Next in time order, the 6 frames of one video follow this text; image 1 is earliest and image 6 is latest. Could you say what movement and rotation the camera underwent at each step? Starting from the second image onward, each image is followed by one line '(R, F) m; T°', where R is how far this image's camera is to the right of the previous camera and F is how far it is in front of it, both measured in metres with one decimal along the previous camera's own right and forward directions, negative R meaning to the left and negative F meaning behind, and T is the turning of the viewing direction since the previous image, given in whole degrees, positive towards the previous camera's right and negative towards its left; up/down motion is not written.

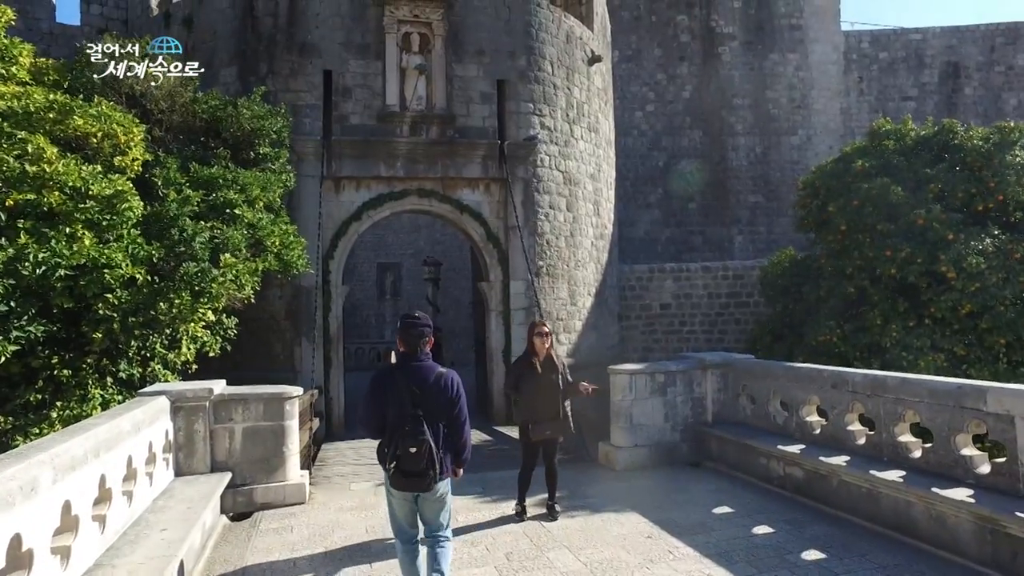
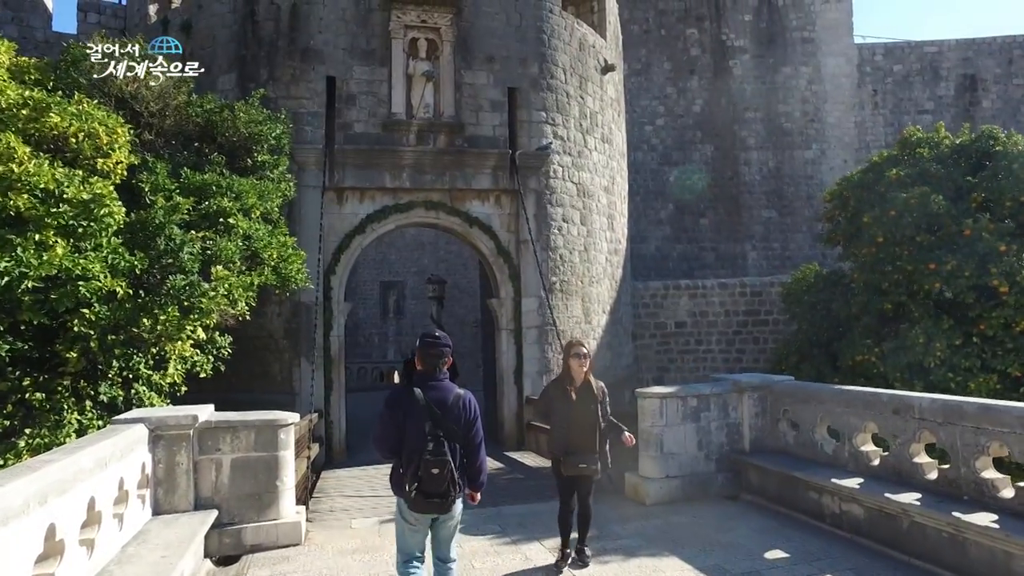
(-0.1, +0.5) m; 0°
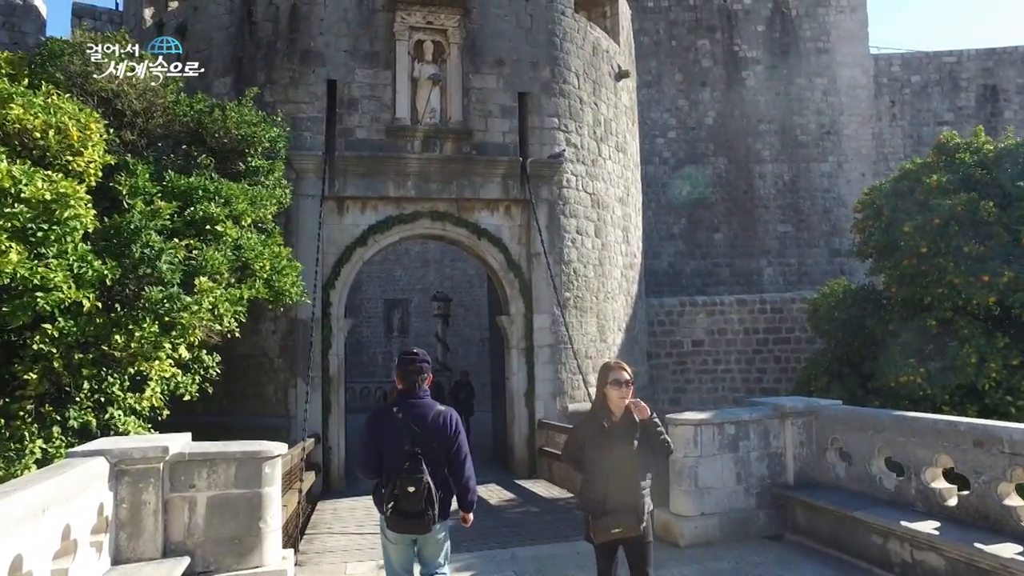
(-0.1, +0.6) m; 0°
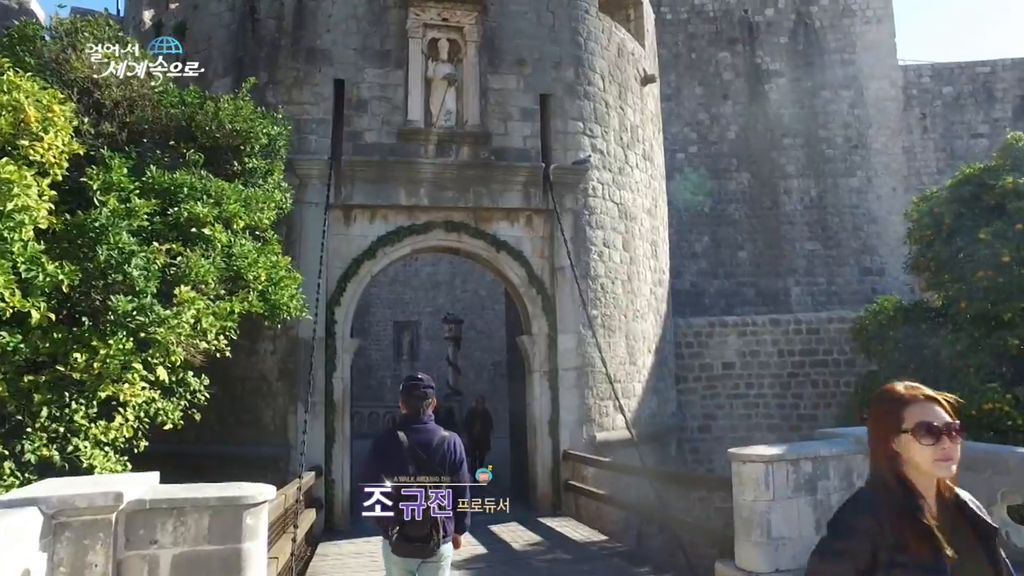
(-0.2, +0.8) m; -1°
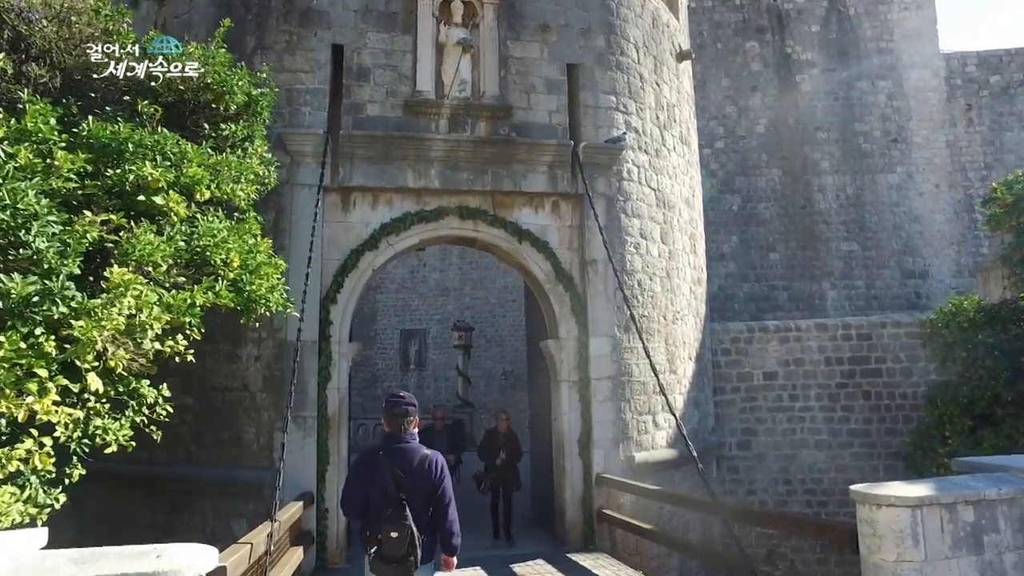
(-0.2, +1.1) m; -1°
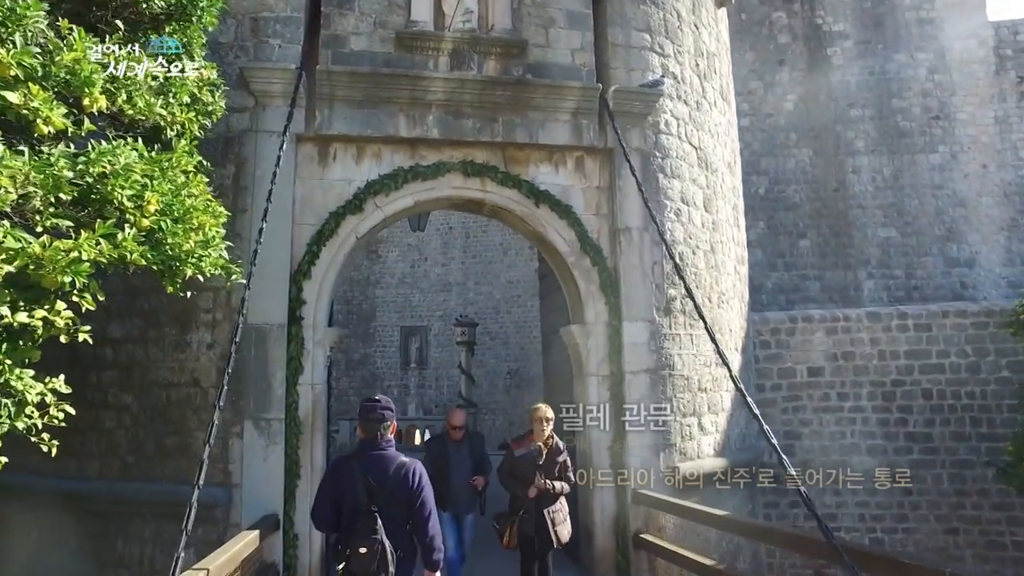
(-0.1, +1.3) m; 0°
